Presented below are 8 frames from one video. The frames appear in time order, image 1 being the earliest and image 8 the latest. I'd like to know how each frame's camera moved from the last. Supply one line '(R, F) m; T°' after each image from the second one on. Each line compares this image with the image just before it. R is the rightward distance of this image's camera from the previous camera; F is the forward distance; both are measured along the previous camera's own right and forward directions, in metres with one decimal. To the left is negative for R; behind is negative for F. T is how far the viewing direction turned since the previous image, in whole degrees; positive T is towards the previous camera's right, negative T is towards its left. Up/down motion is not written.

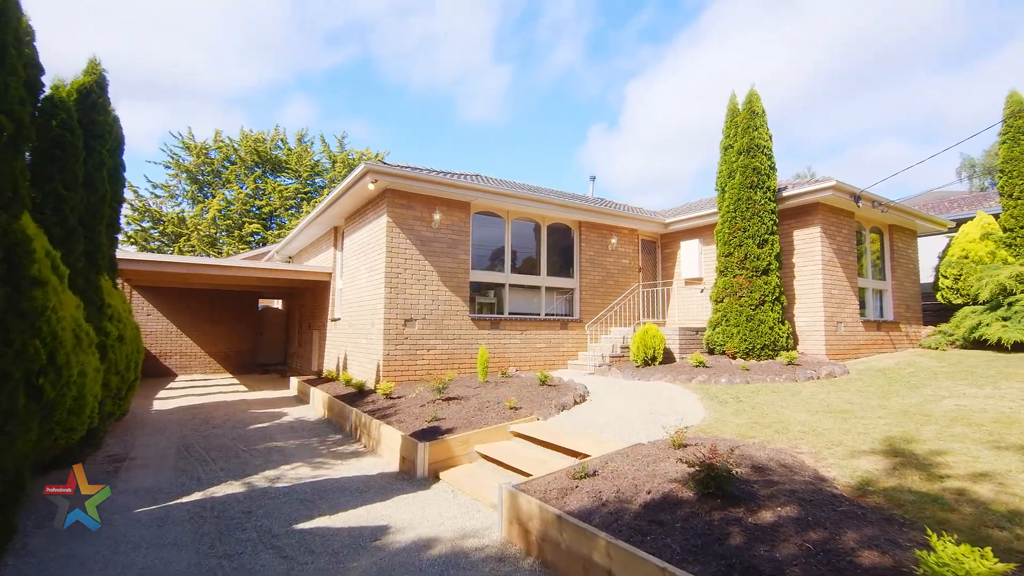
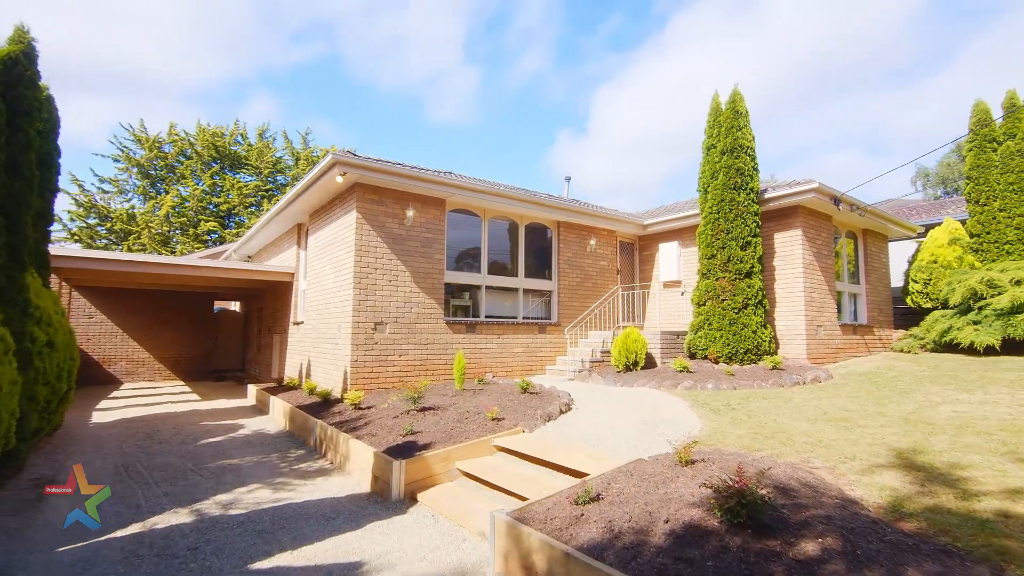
(-0.2, +0.5) m; +4°
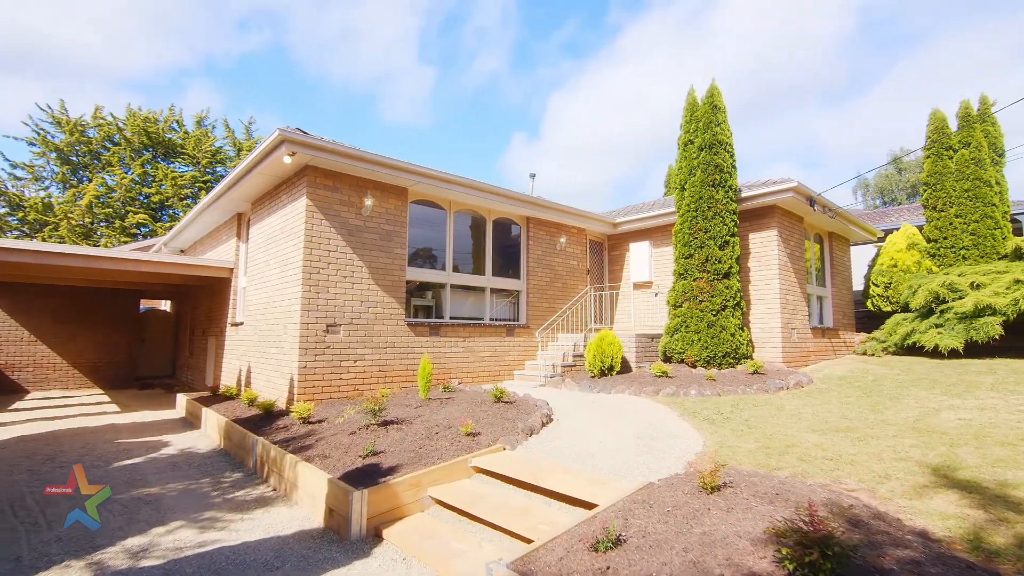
(-0.3, +0.8) m; +5°
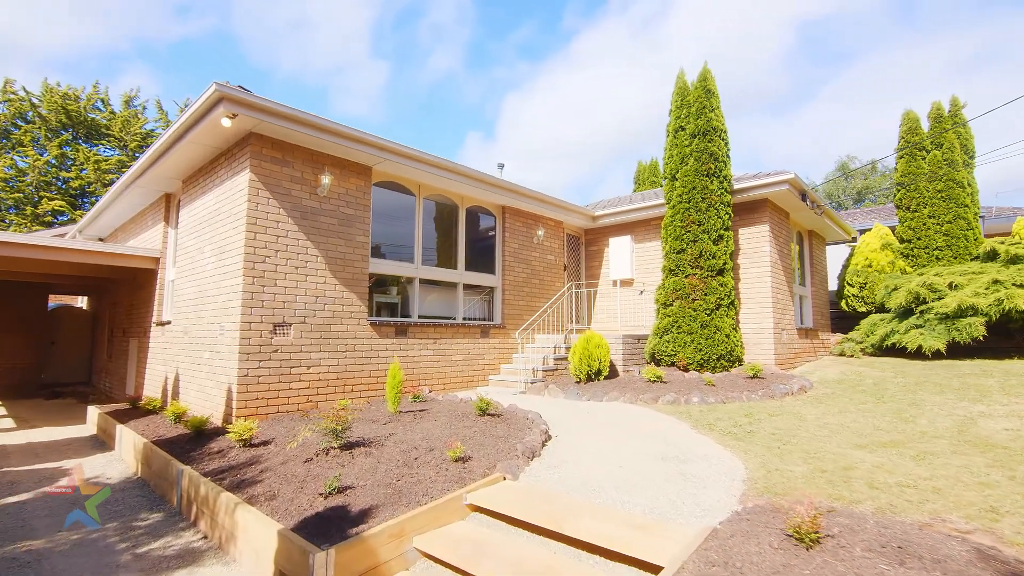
(-0.4, +1.0) m; +5°
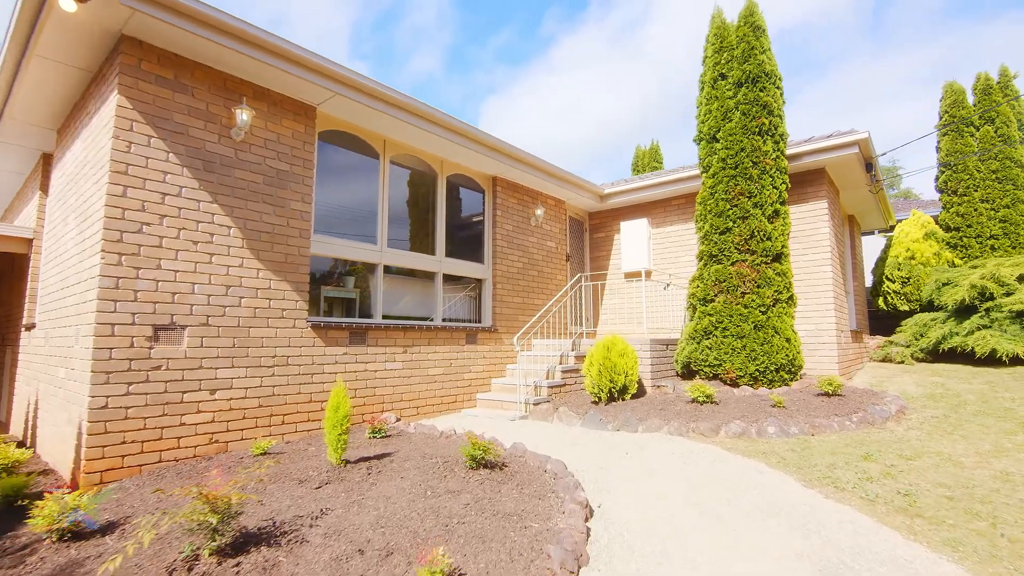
(-0.2, +2.0) m; +3°
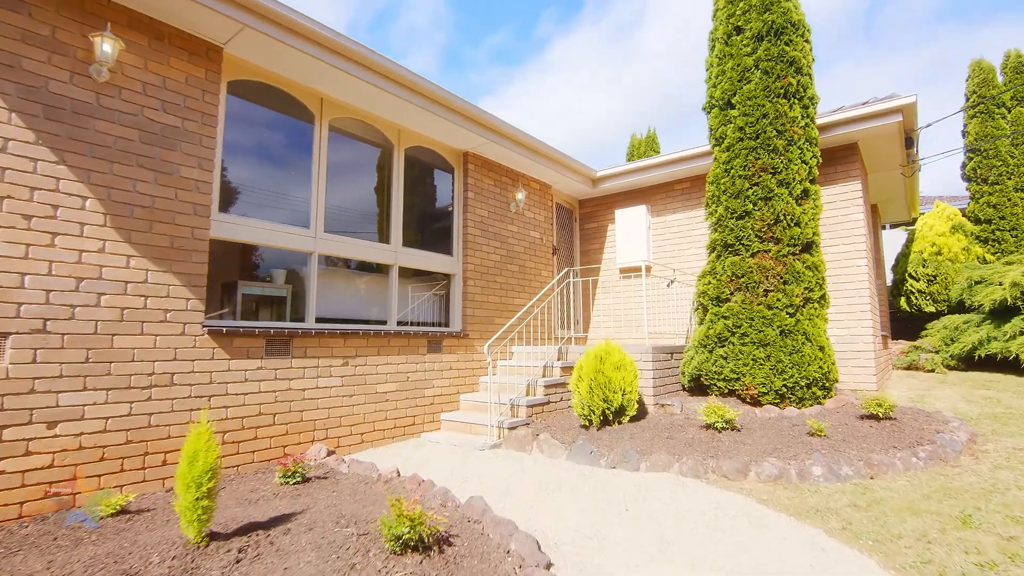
(+0.2, +1.2) m; +1°
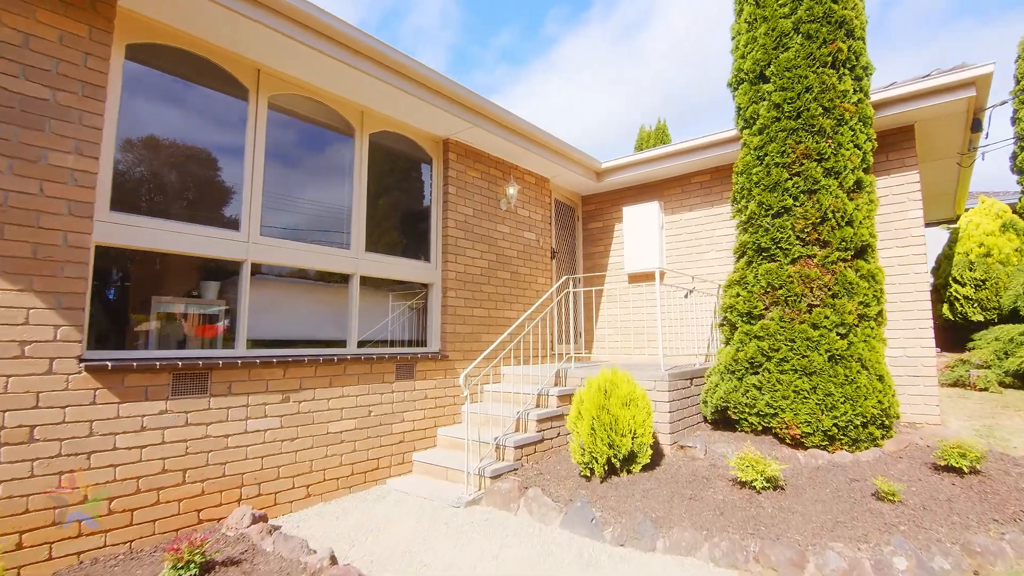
(+0.2, +1.0) m; -1°
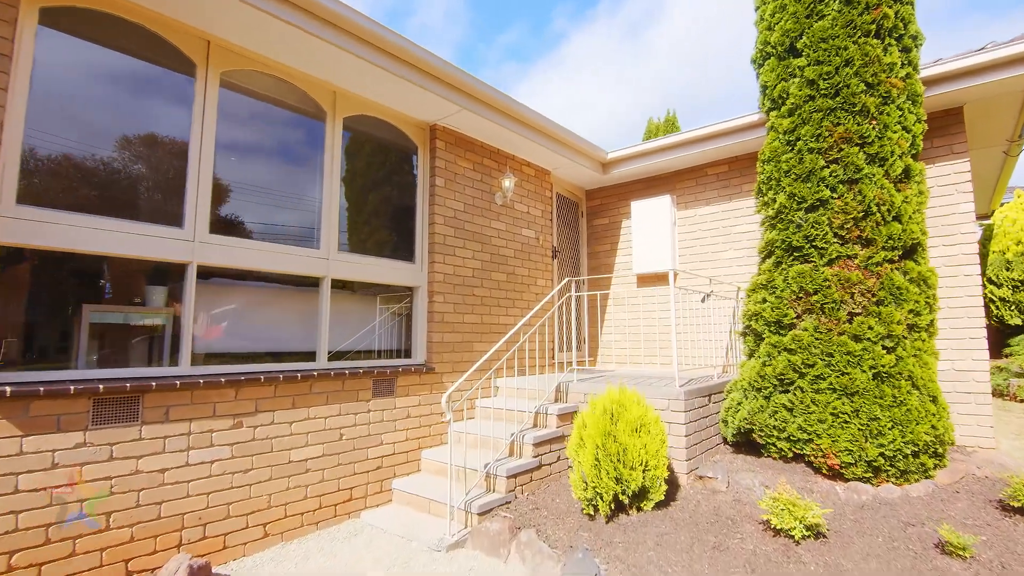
(+0.1, +0.6) m; -1°
